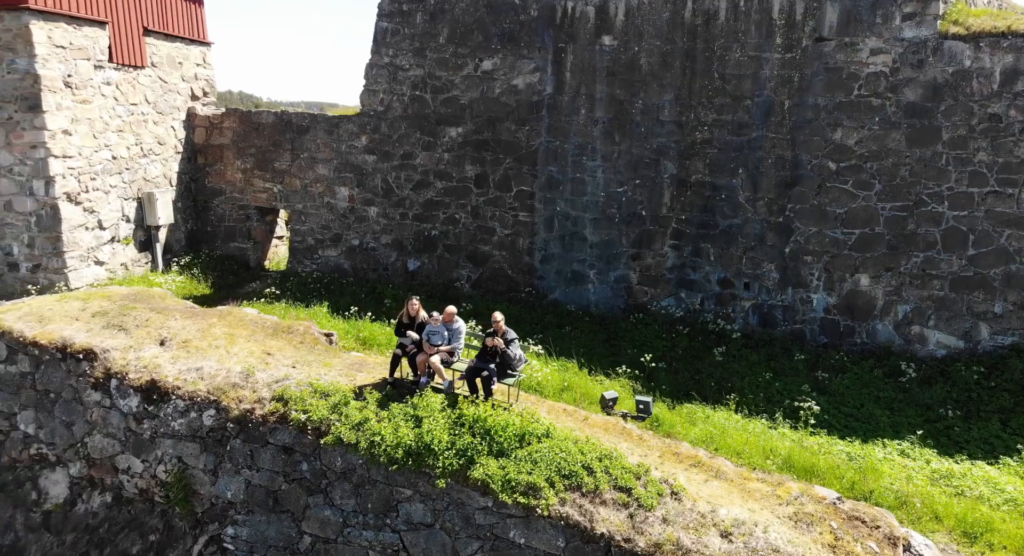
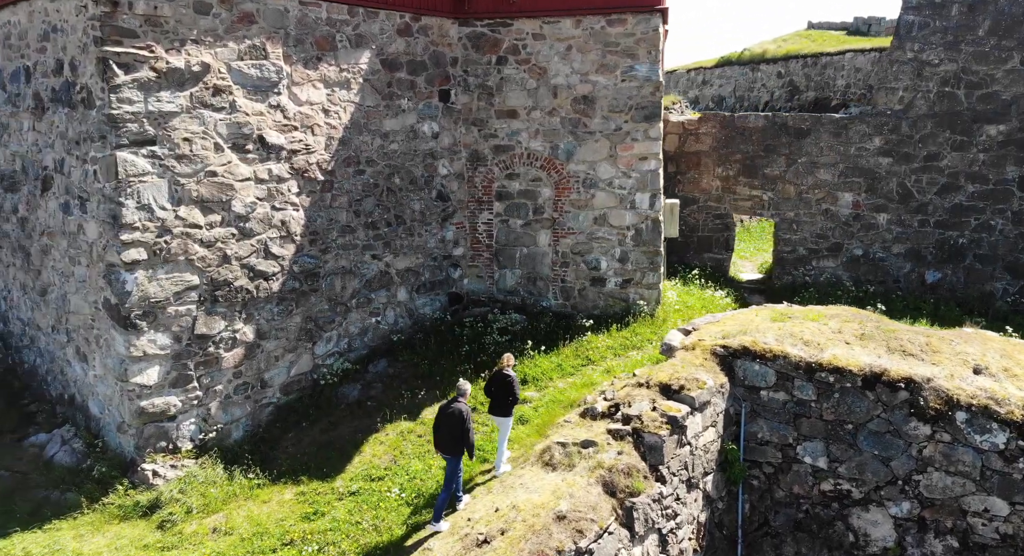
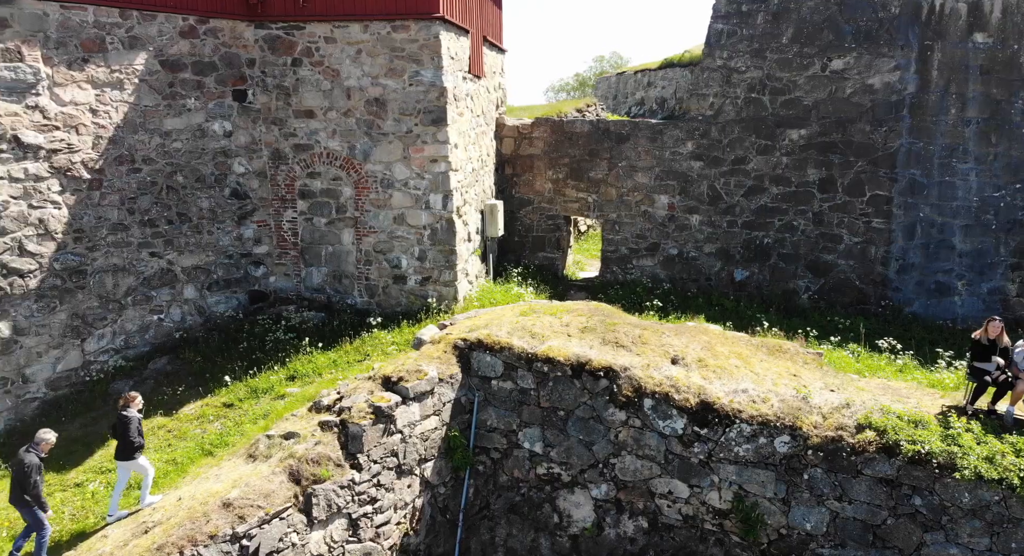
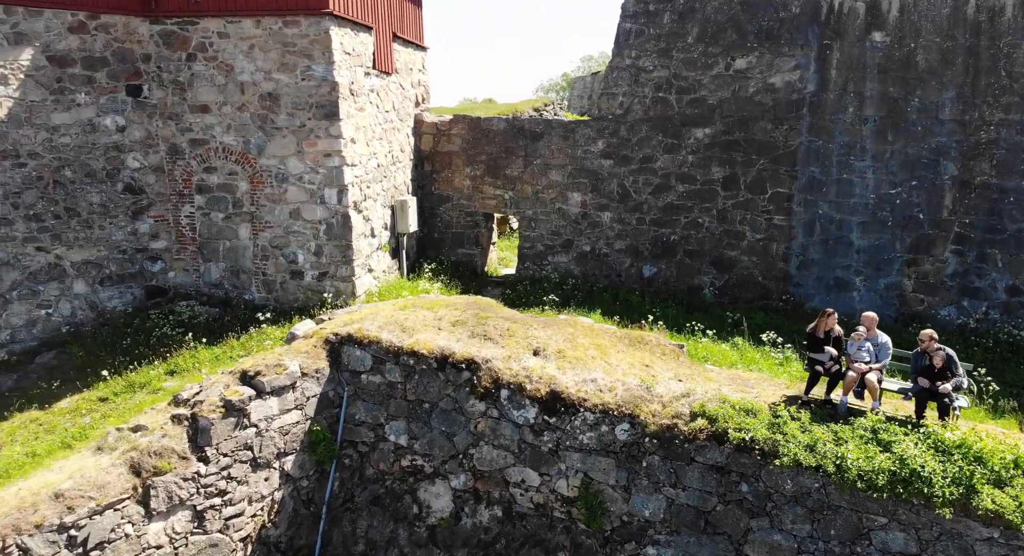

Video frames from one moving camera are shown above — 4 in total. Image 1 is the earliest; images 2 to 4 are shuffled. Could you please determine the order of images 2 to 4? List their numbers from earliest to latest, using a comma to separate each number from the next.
4, 3, 2
